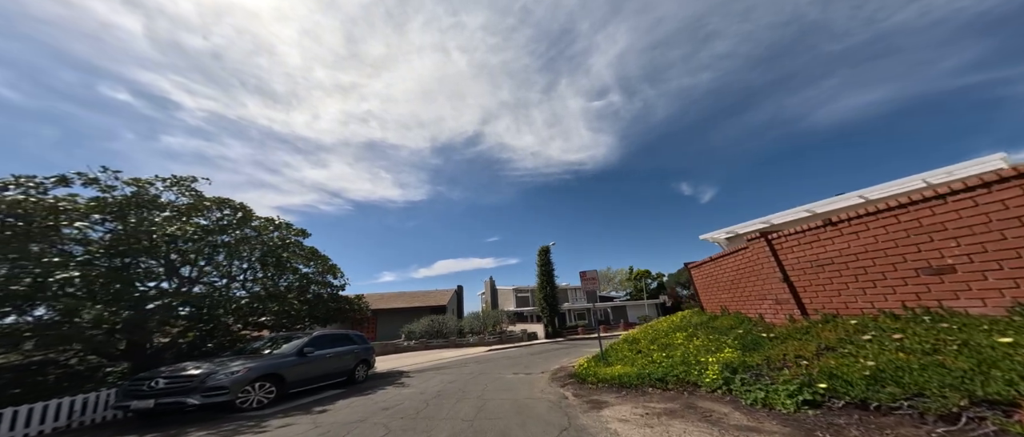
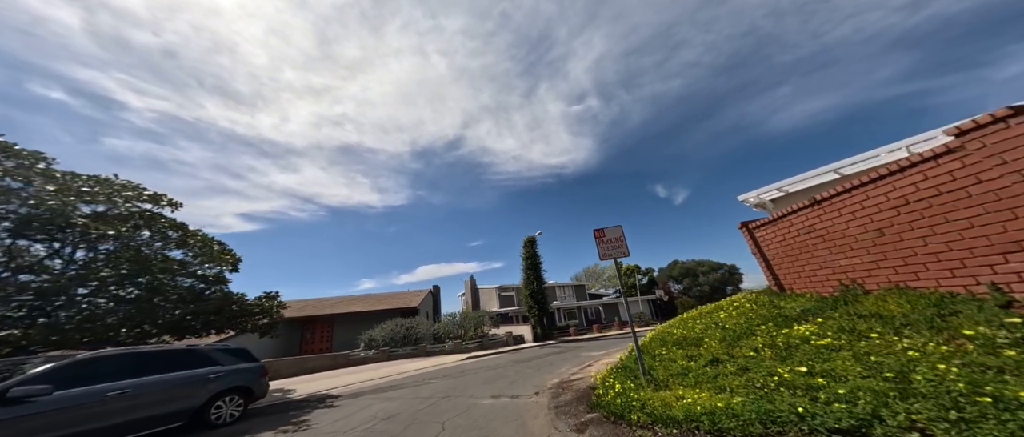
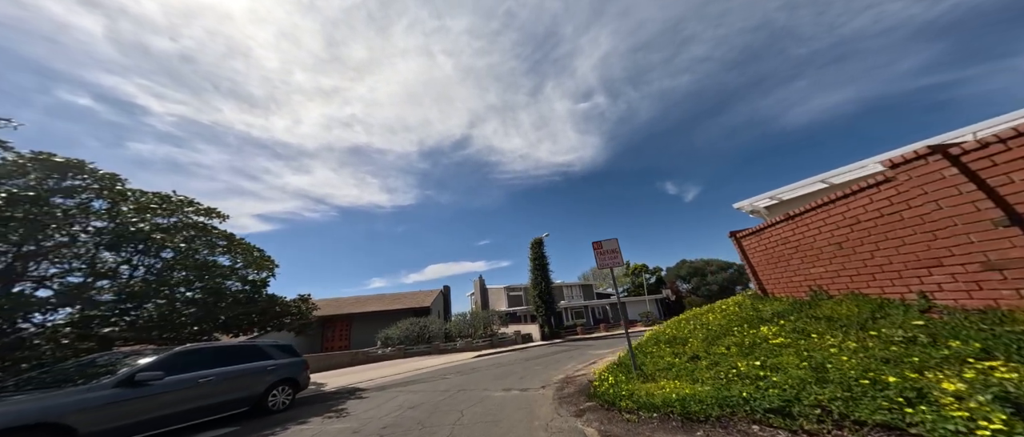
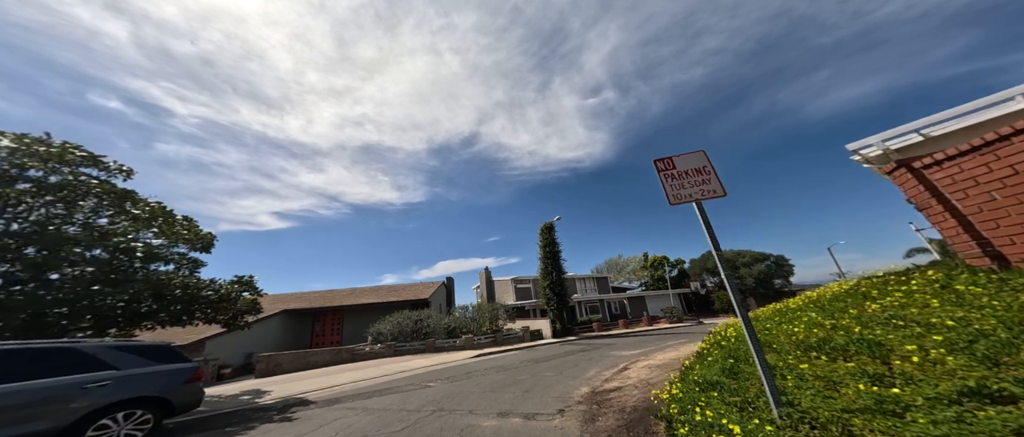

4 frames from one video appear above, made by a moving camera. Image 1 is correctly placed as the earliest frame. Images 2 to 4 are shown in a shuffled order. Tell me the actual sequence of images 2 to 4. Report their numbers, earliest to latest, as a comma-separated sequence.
3, 2, 4
